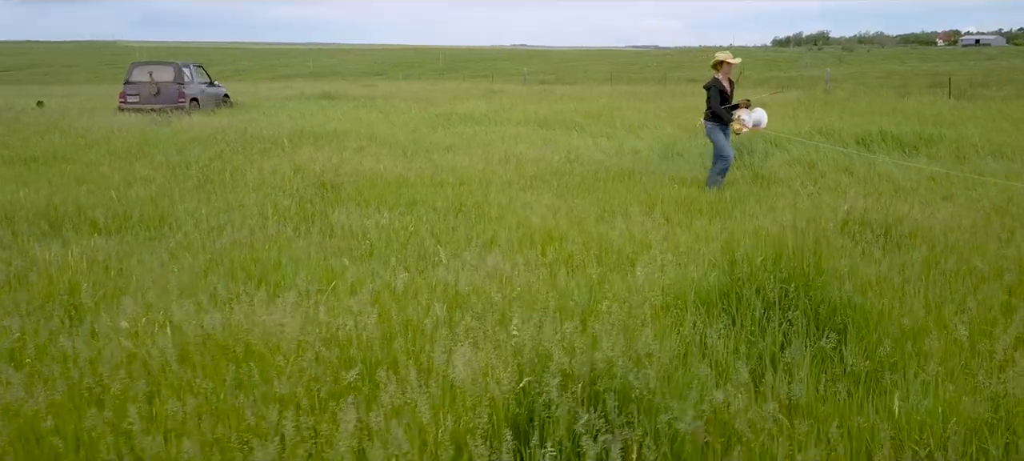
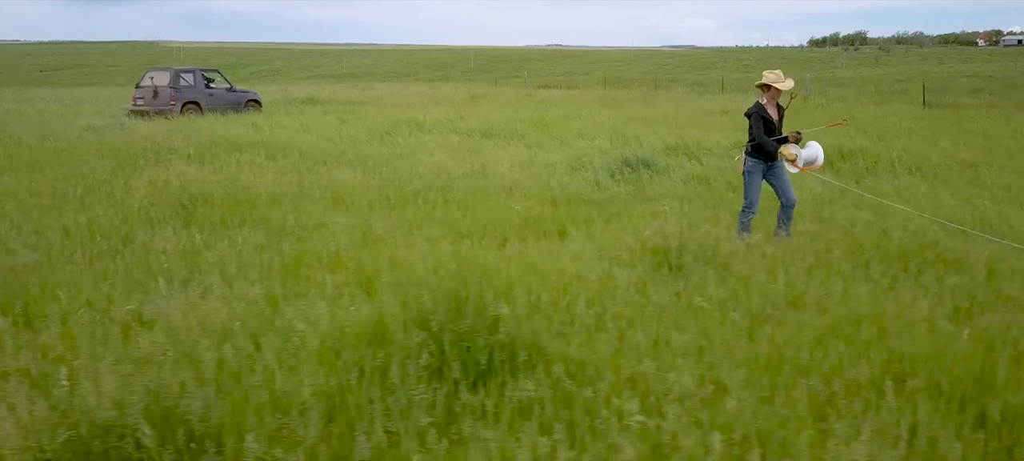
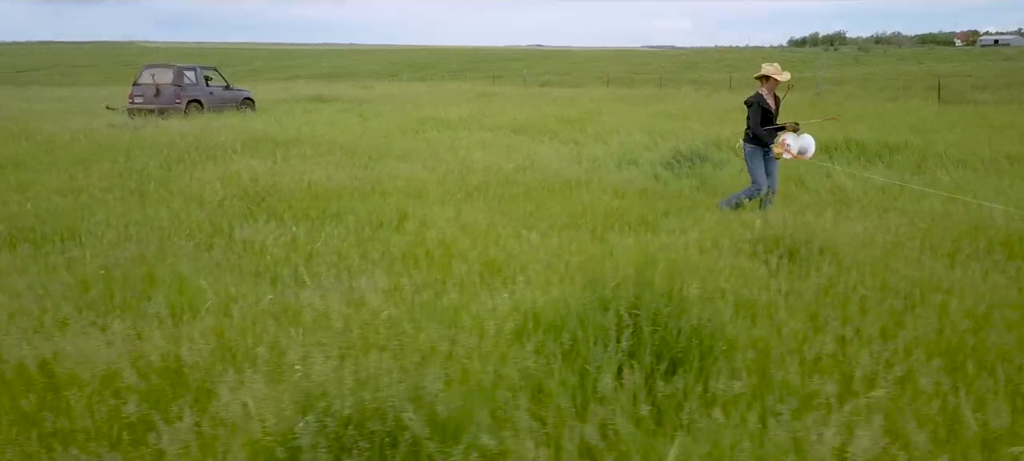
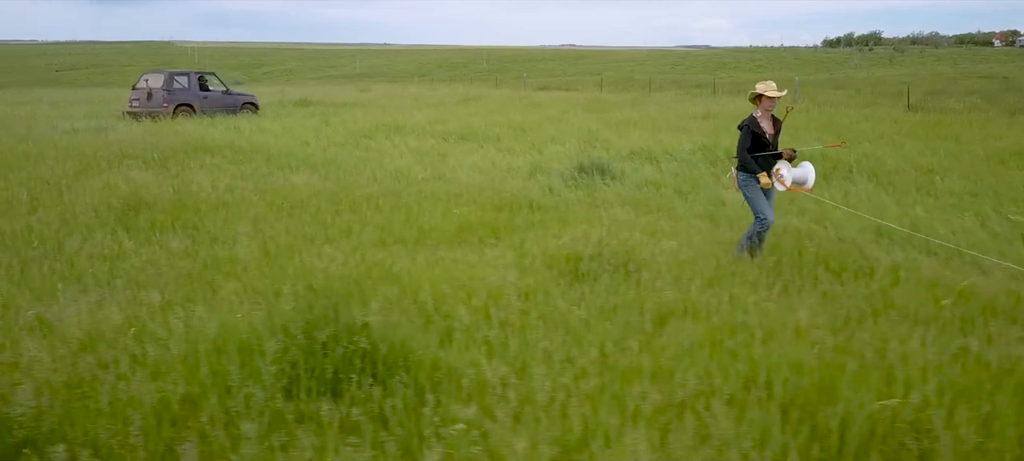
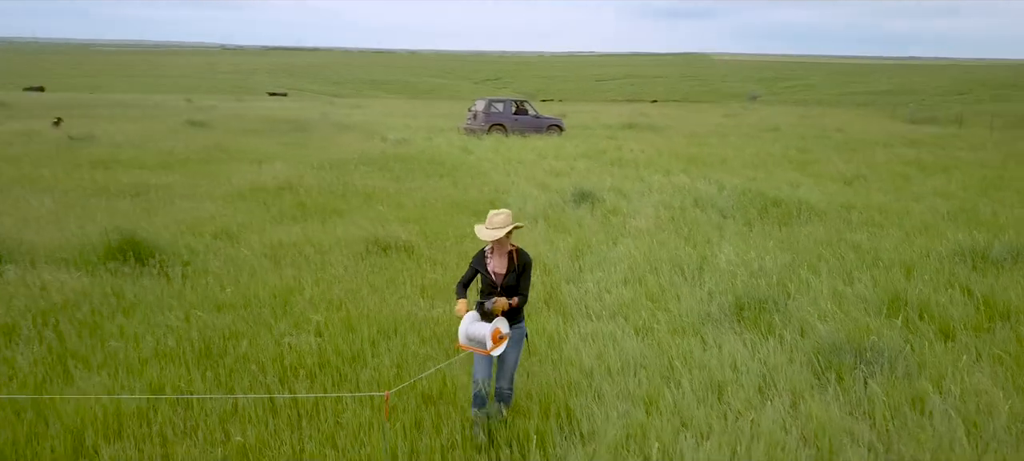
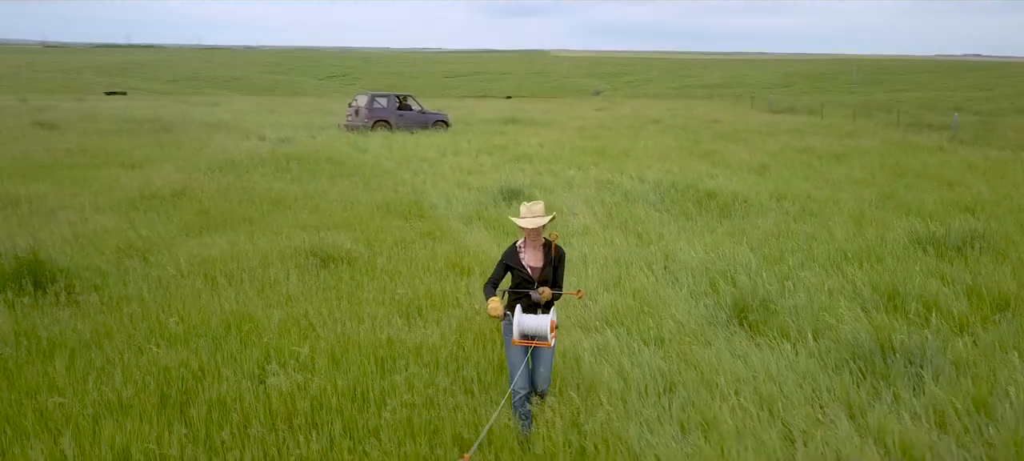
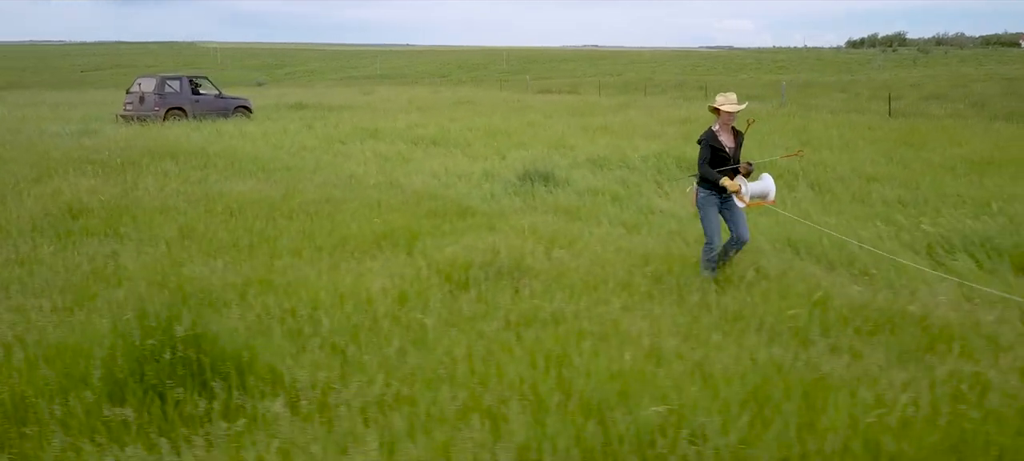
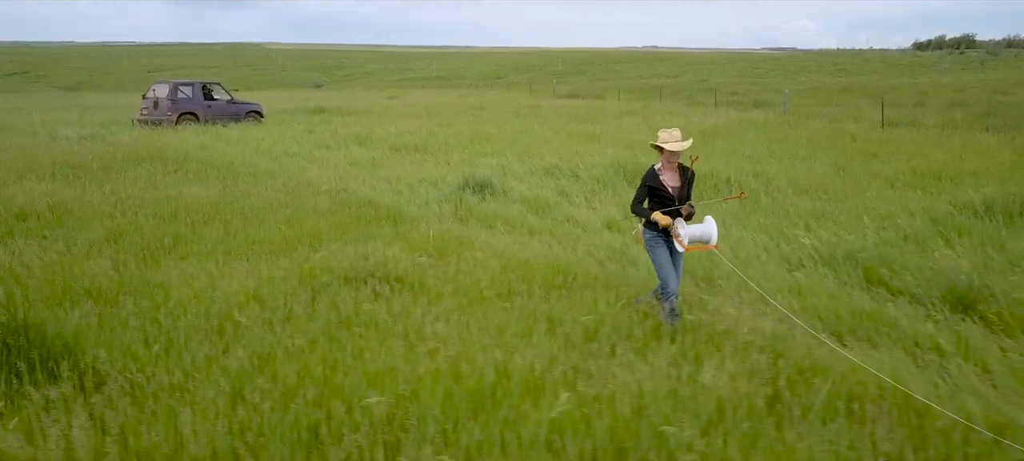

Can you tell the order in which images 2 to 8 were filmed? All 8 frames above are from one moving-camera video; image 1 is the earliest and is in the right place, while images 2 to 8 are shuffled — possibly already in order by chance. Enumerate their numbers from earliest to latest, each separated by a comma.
3, 2, 4, 7, 8, 6, 5
